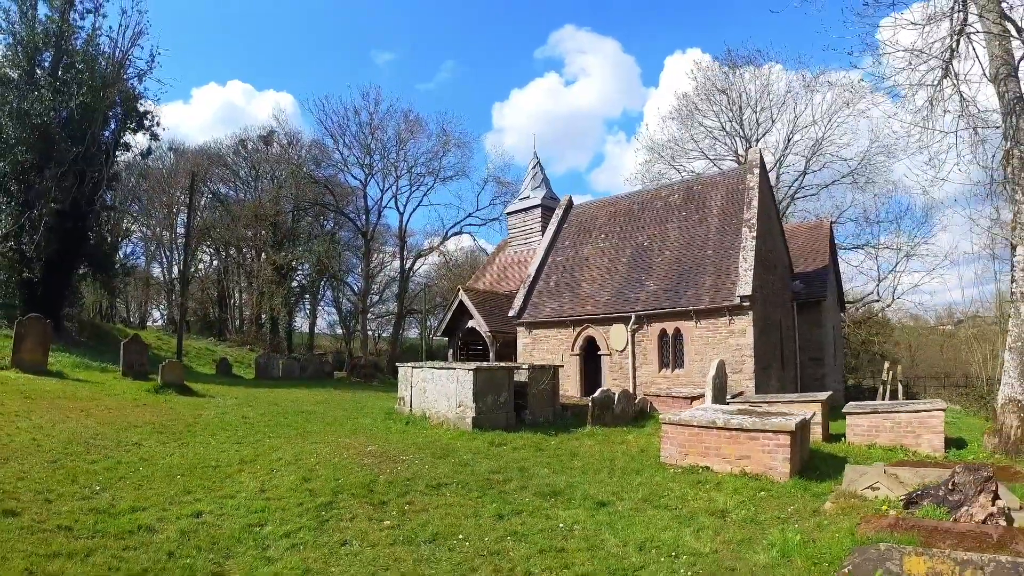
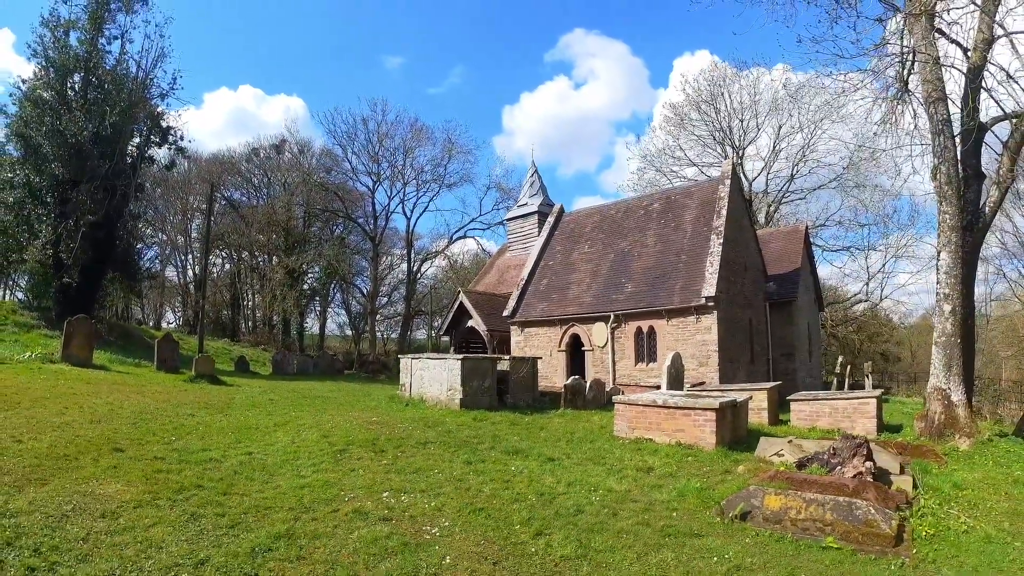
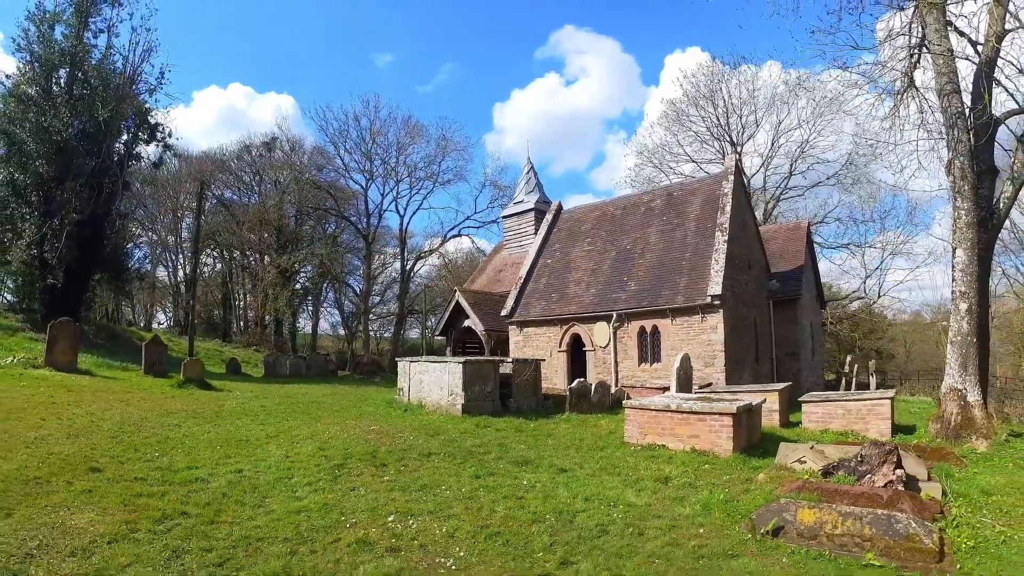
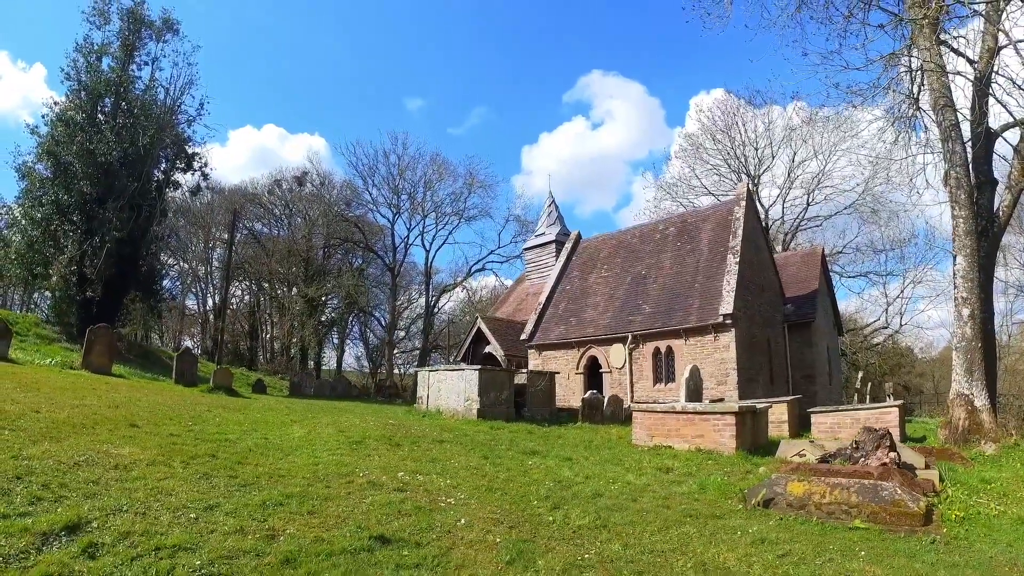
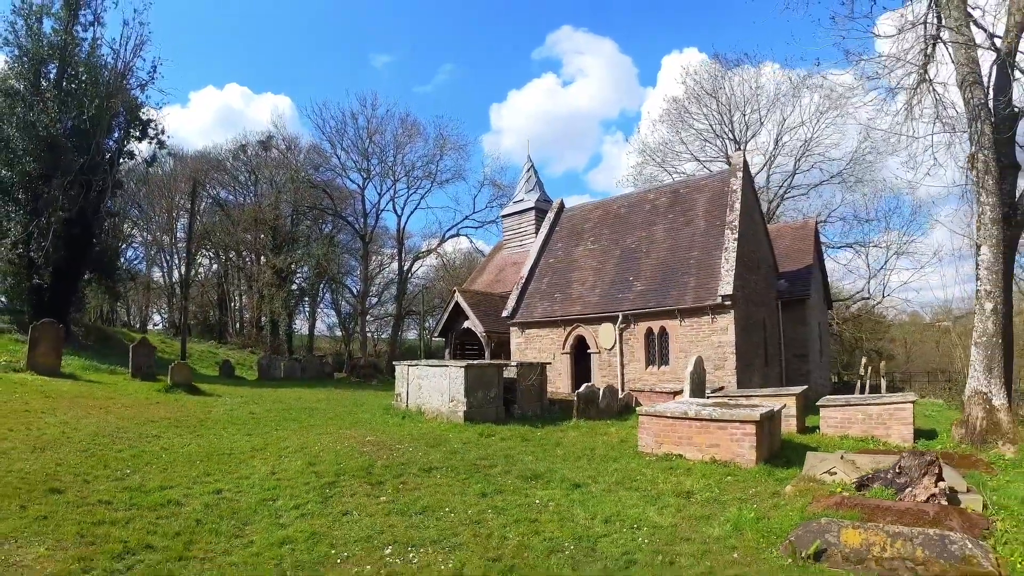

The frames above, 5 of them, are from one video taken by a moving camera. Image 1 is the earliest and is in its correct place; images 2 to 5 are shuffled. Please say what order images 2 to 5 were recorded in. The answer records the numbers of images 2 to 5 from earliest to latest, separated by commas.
5, 3, 2, 4
